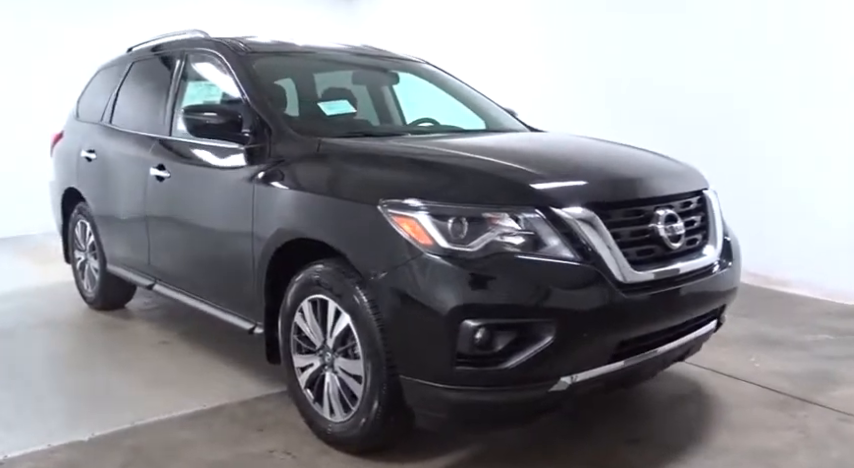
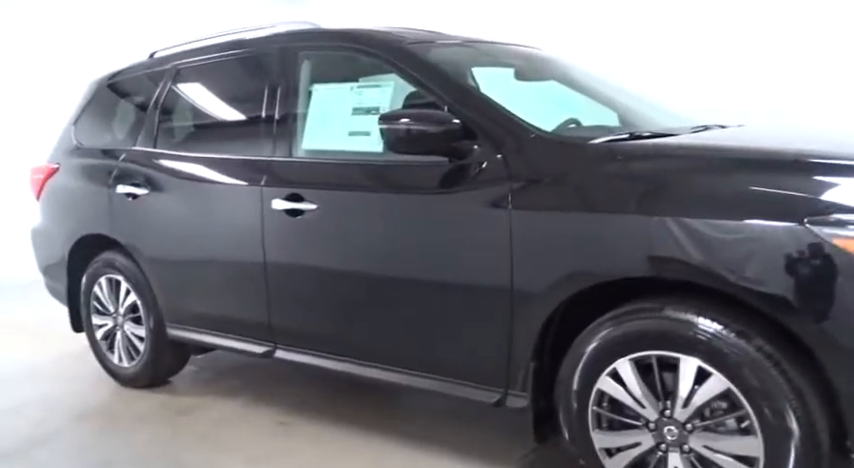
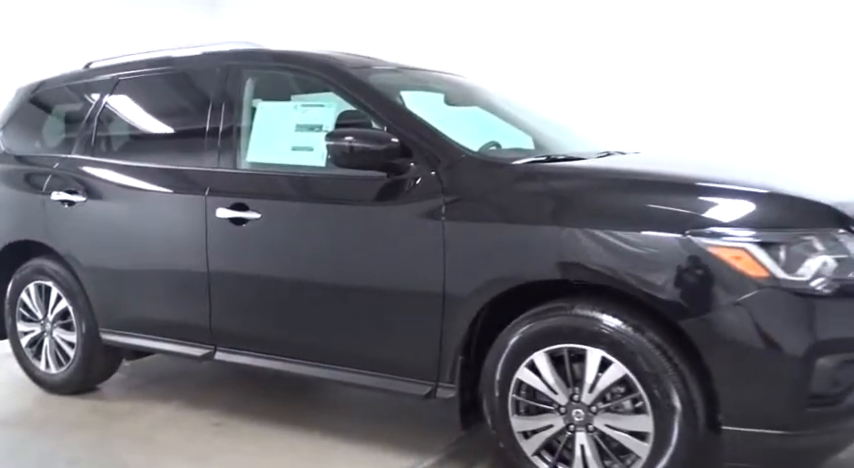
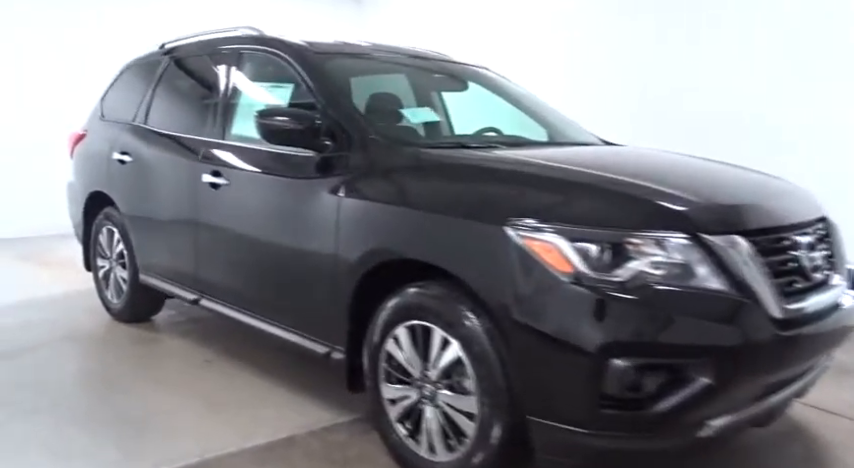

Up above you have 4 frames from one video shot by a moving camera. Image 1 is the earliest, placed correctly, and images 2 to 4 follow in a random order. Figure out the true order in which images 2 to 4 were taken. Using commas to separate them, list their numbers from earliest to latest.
4, 2, 3
